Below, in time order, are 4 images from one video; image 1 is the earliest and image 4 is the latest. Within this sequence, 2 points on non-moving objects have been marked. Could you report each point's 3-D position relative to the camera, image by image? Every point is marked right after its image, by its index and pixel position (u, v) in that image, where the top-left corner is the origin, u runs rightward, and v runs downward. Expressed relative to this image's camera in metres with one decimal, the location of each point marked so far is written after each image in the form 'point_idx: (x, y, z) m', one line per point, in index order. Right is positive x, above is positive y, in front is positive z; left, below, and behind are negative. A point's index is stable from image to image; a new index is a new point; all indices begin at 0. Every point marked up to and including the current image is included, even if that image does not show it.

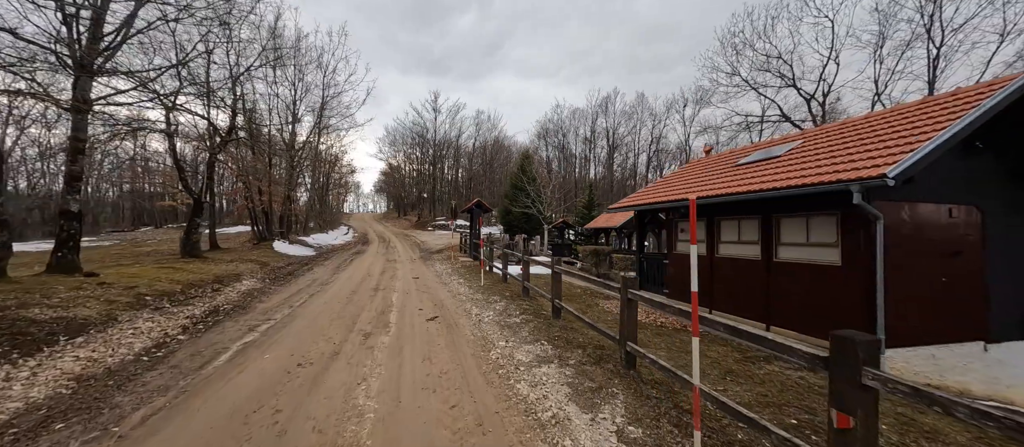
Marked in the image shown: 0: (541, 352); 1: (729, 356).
0: (+0.4, -1.6, +4.7) m
1: (+2.8, -1.7, +4.9) m
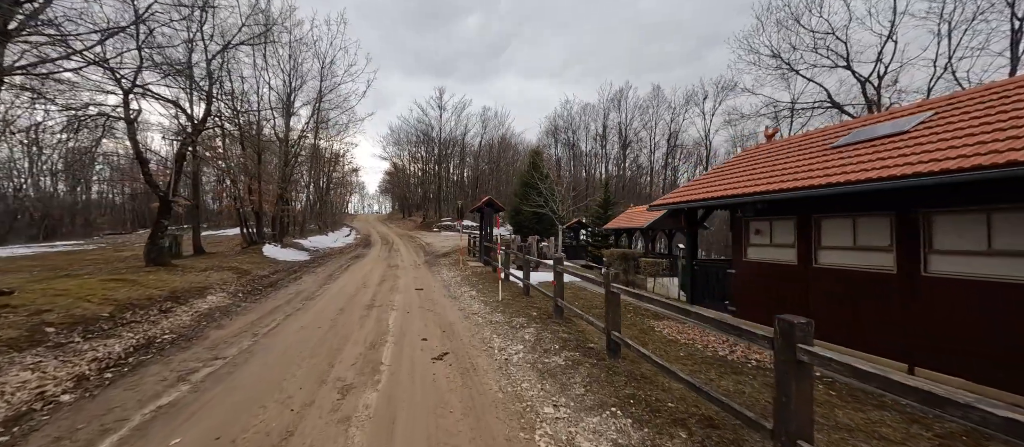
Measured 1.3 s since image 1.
0: (+0.8, -1.6, +2.9) m
1: (+3.2, -1.7, +3.1) m
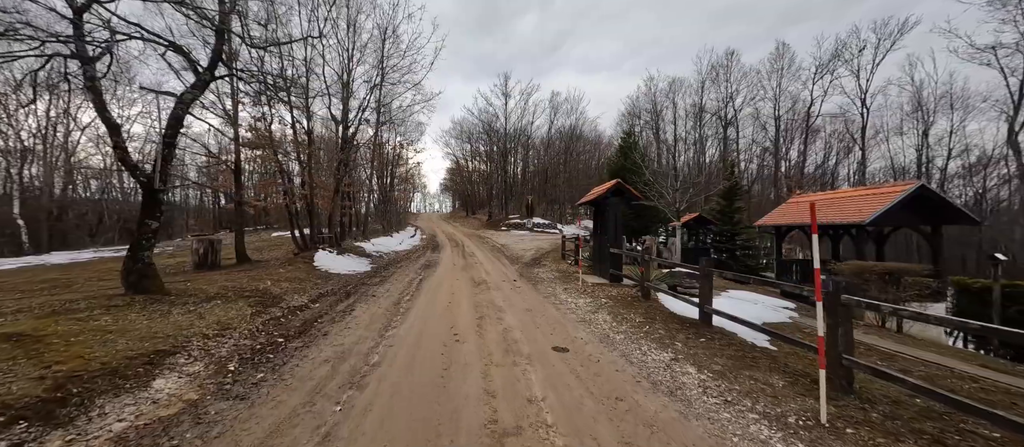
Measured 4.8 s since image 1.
0: (+2.7, -1.6, -2.2) m
1: (+5.1, -1.6, -2.4) m
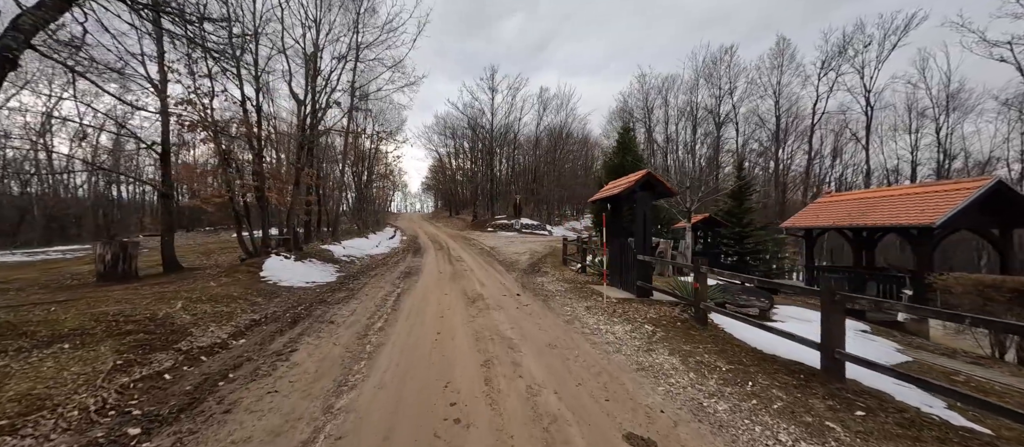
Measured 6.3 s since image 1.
0: (+3.4, -1.5, -4.3) m
1: (+5.8, -1.6, -4.4) m
